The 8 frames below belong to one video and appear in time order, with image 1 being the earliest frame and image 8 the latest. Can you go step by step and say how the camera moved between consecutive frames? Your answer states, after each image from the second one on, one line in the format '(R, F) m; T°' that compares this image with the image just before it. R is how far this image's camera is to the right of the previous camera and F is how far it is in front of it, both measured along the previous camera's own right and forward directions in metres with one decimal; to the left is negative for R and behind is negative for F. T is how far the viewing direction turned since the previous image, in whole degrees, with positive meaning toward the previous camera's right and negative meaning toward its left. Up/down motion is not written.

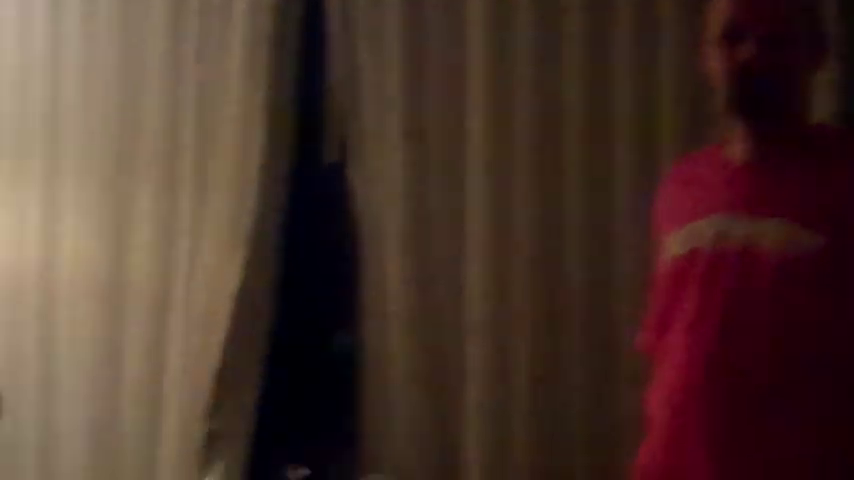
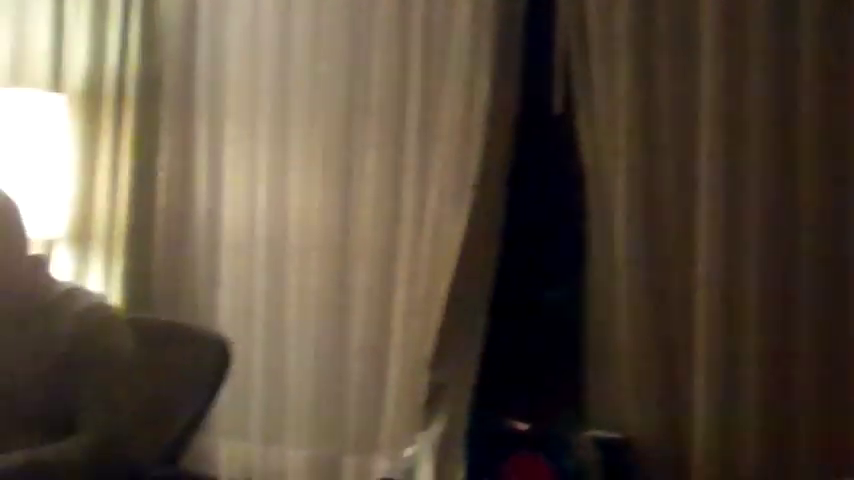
(-0.1, 0.0) m; -8°
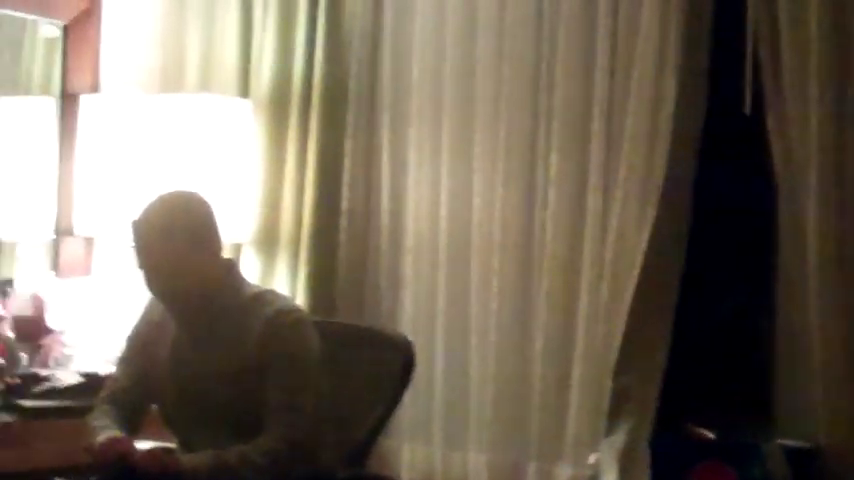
(-0.1, 0.0) m; -5°
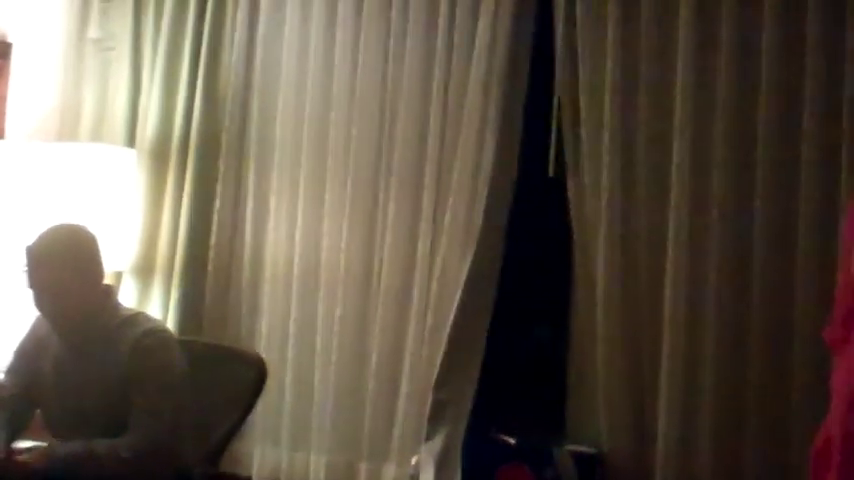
(+0.1, -0.4) m; +6°
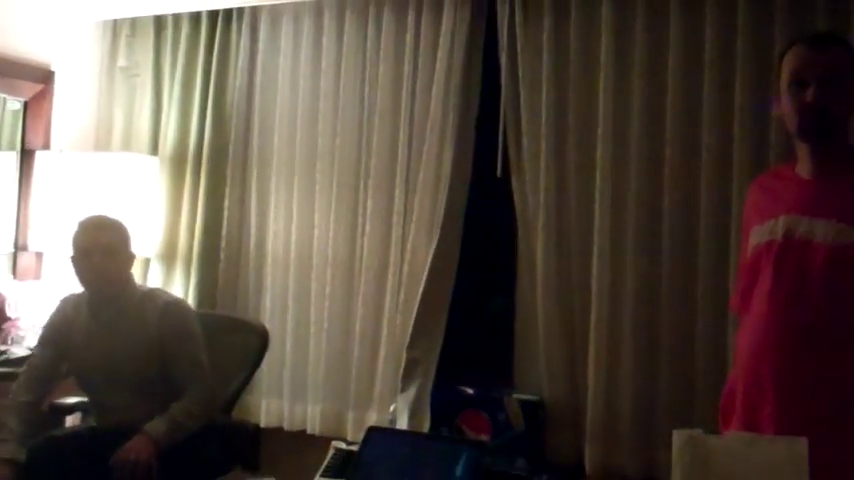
(0.0, -0.6) m; 0°
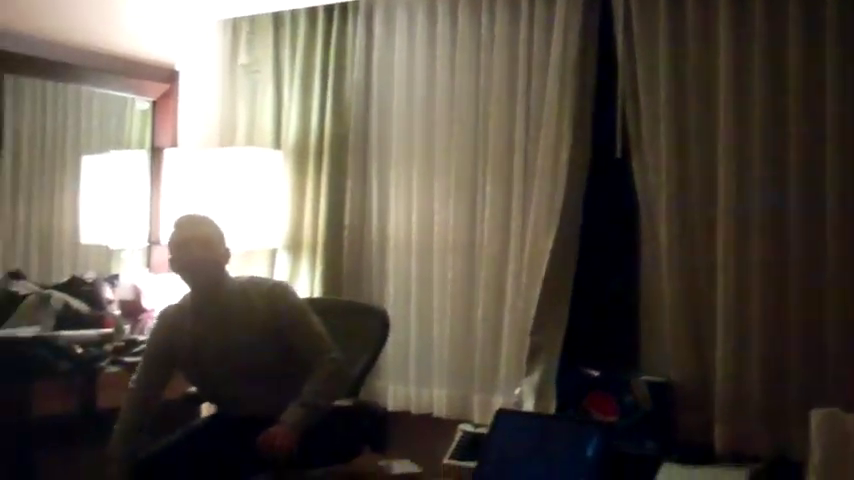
(0.0, 0.0) m; -6°
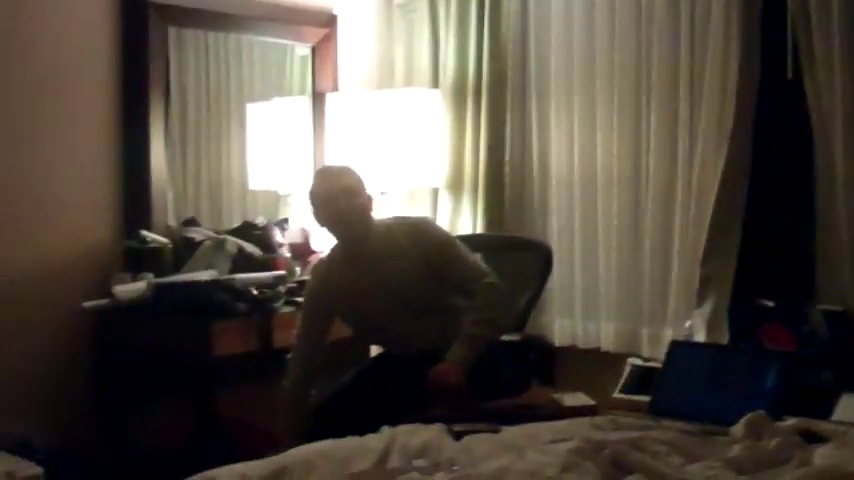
(0.0, 0.0) m; -7°
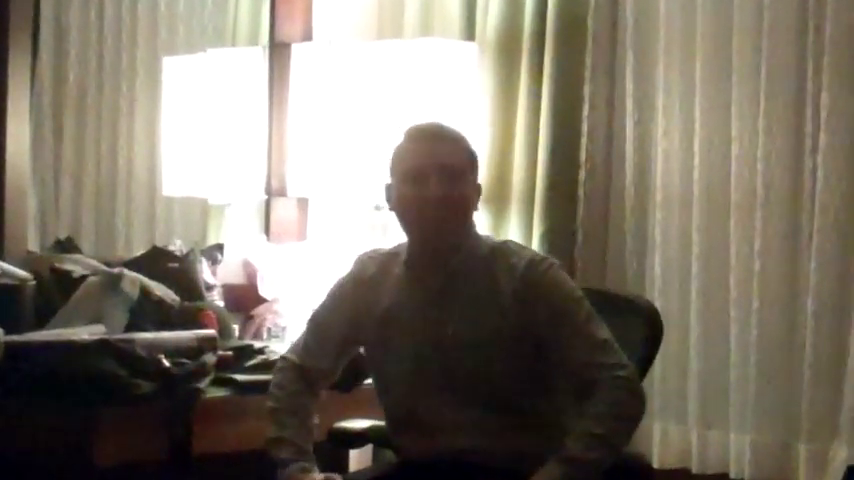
(-0.1, +1.2) m; +1°
